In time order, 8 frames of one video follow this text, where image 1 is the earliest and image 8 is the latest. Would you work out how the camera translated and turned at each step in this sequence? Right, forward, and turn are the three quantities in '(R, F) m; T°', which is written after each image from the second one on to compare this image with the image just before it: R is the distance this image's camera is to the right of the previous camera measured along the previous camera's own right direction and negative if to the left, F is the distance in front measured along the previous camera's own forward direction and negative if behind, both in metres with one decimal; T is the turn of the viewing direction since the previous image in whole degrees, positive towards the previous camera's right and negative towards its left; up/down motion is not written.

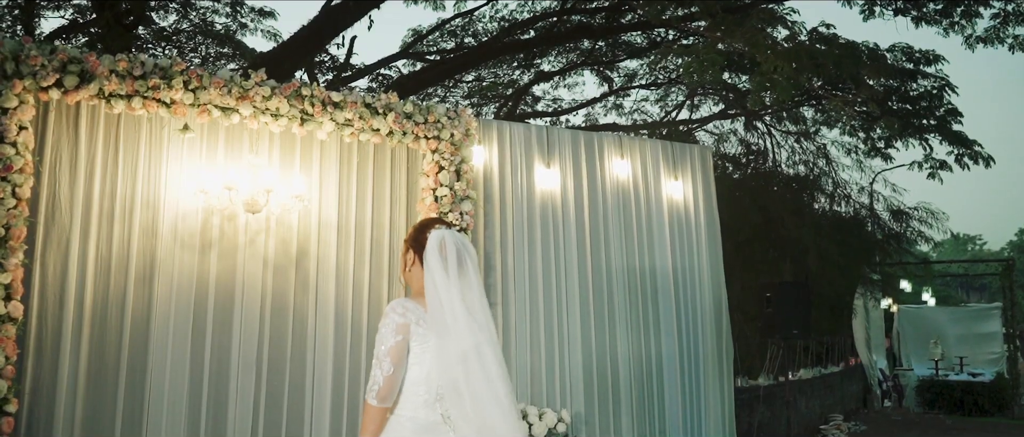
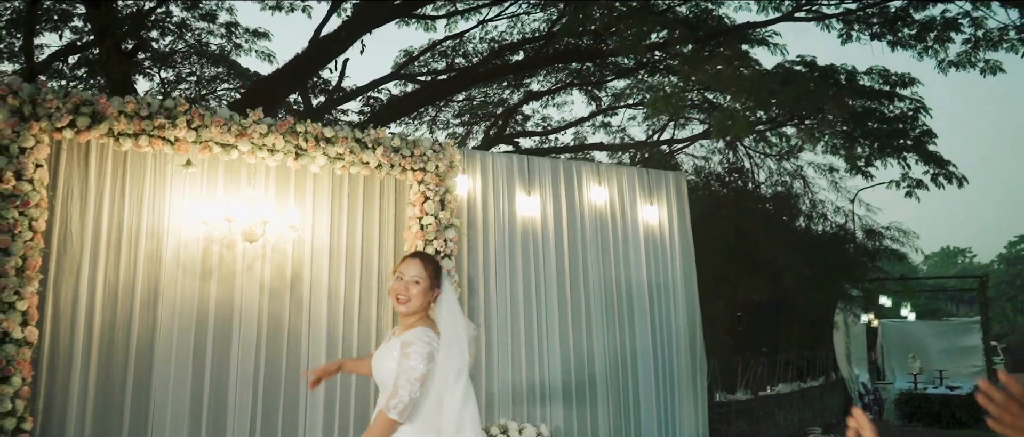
(+0.1, -0.4) m; 0°
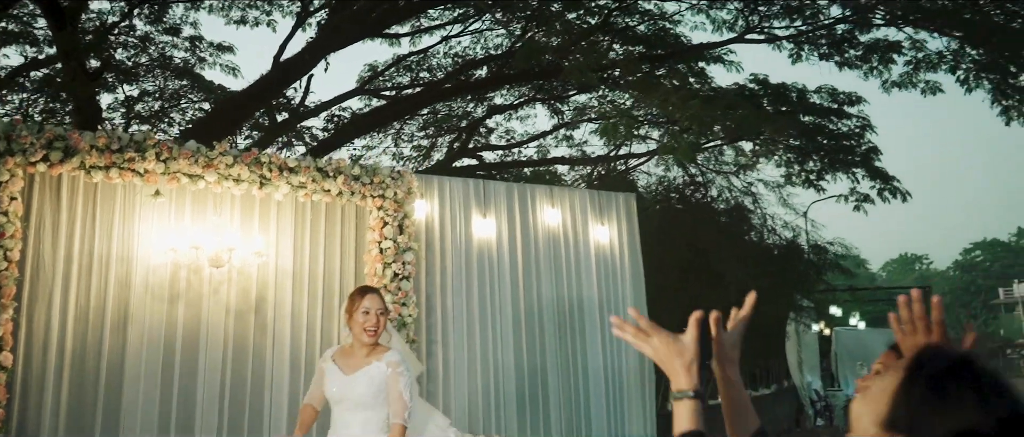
(+0.1, -0.4) m; +2°
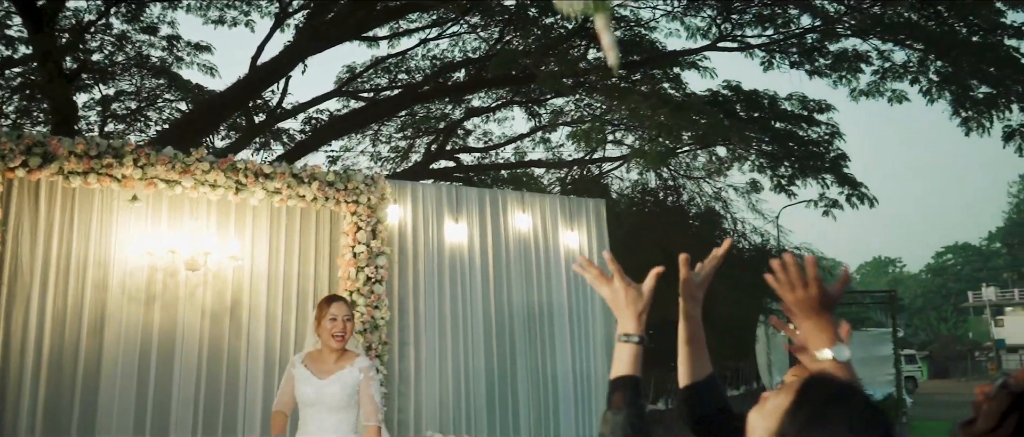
(+0.1, -0.2) m; +1°
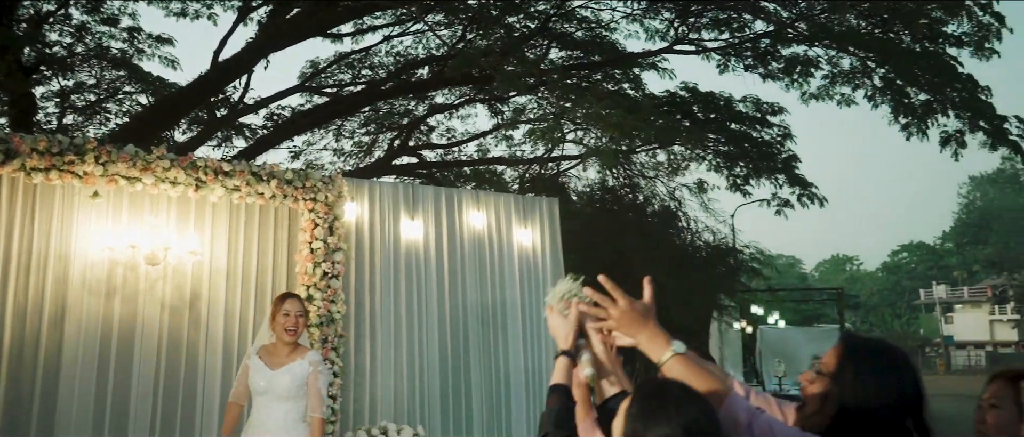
(+0.1, -0.3) m; +2°
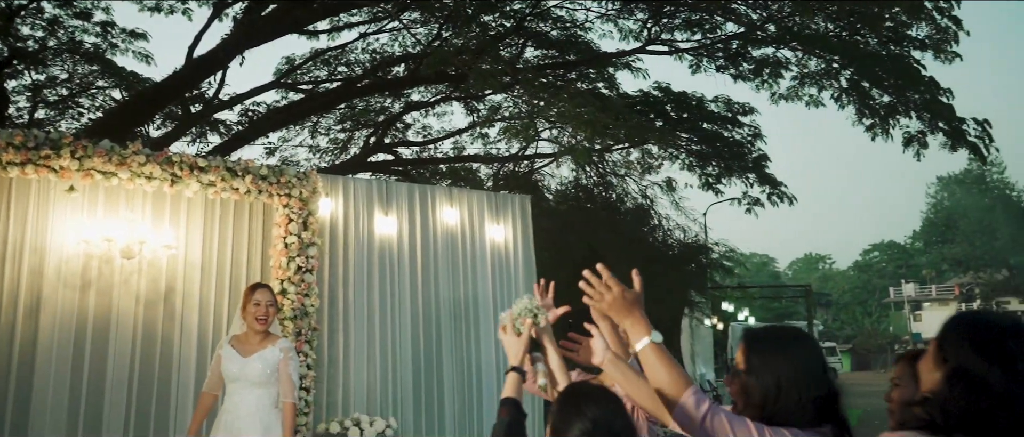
(0.0, -0.2) m; +2°
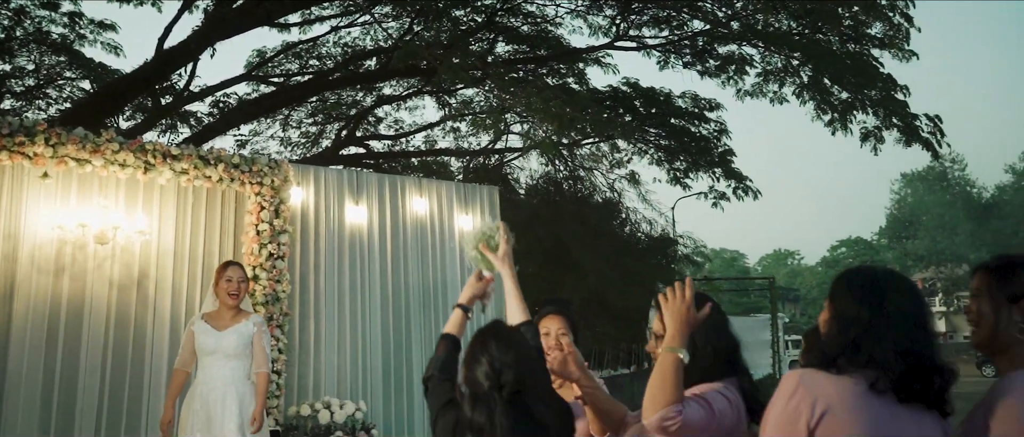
(0.0, -0.2) m; +2°
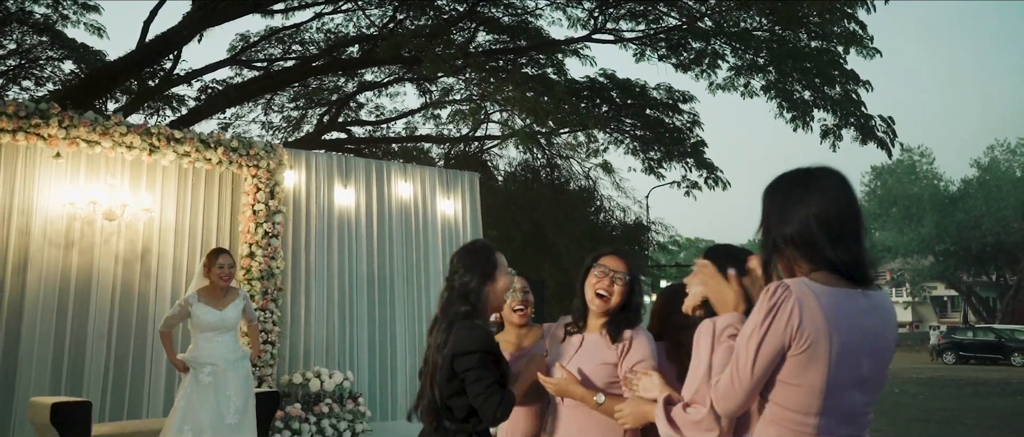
(0.0, -0.5) m; +2°
